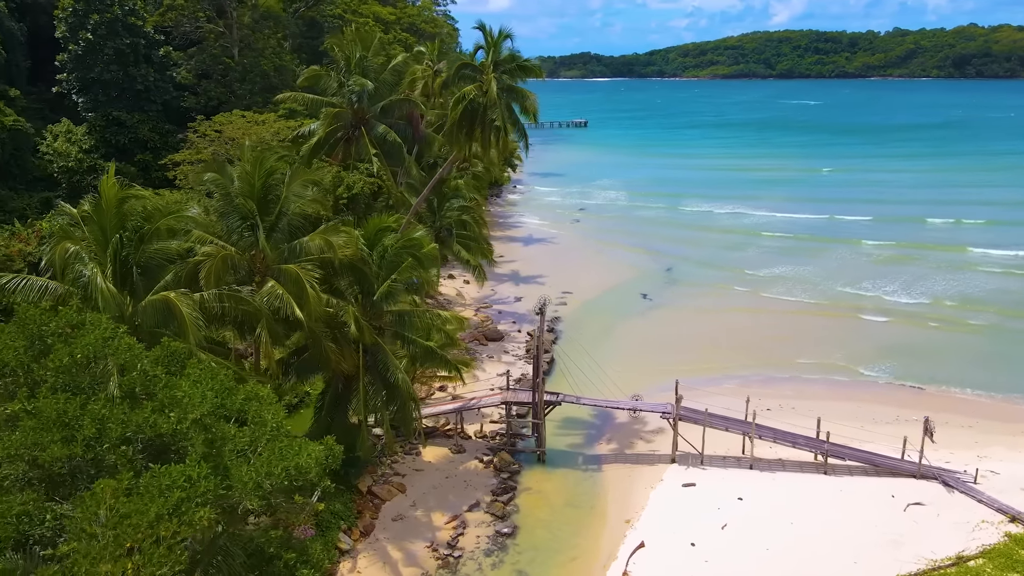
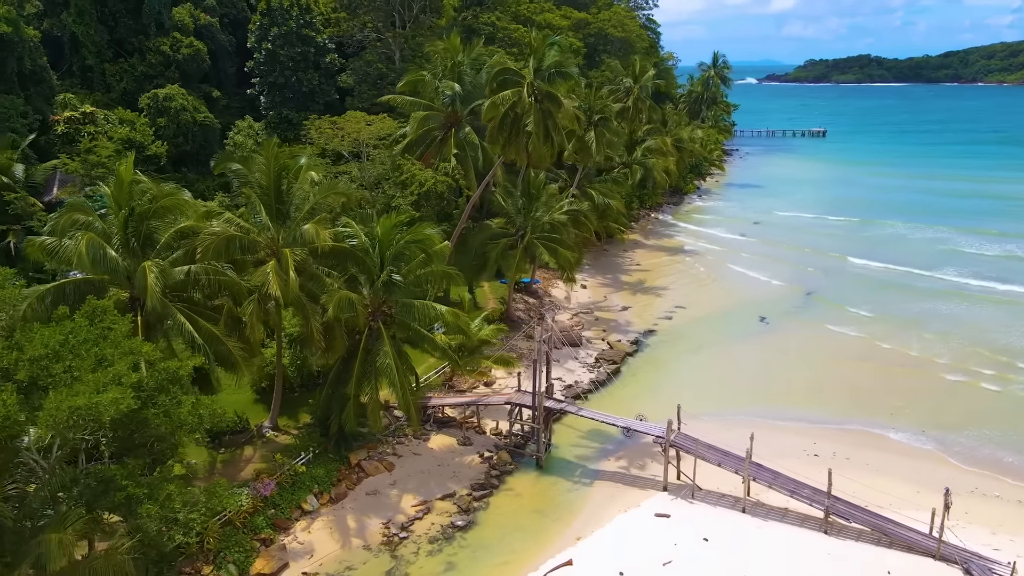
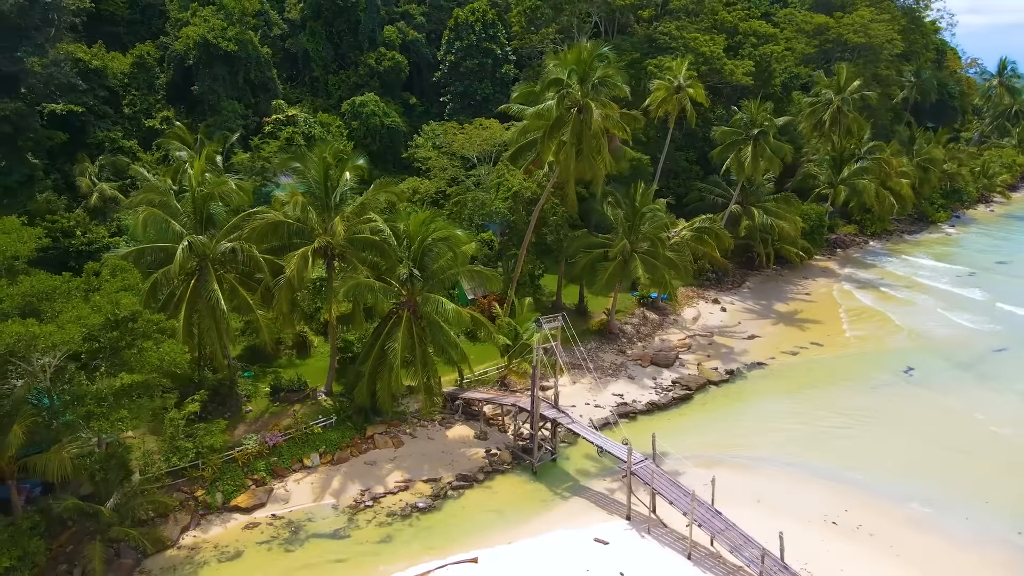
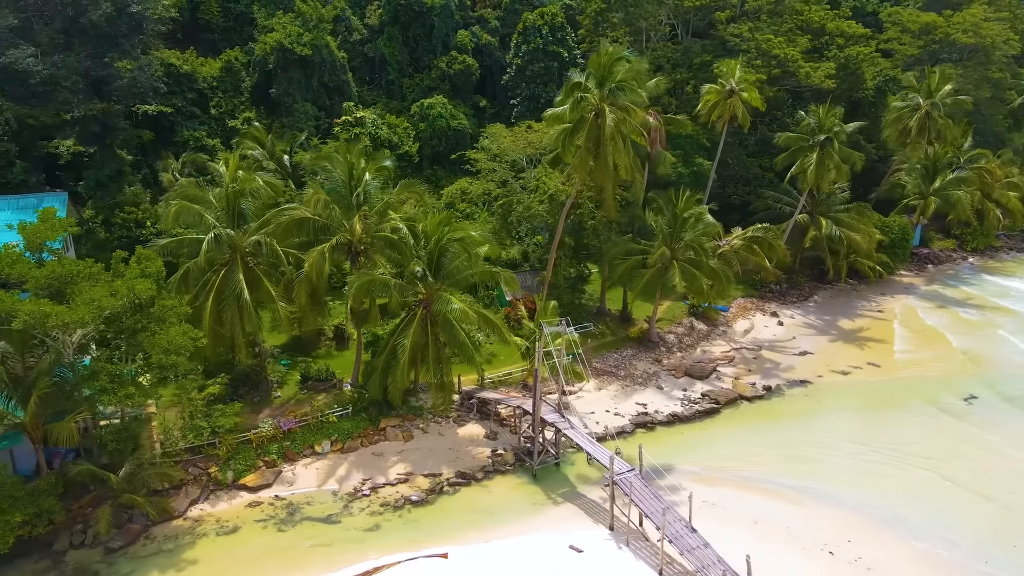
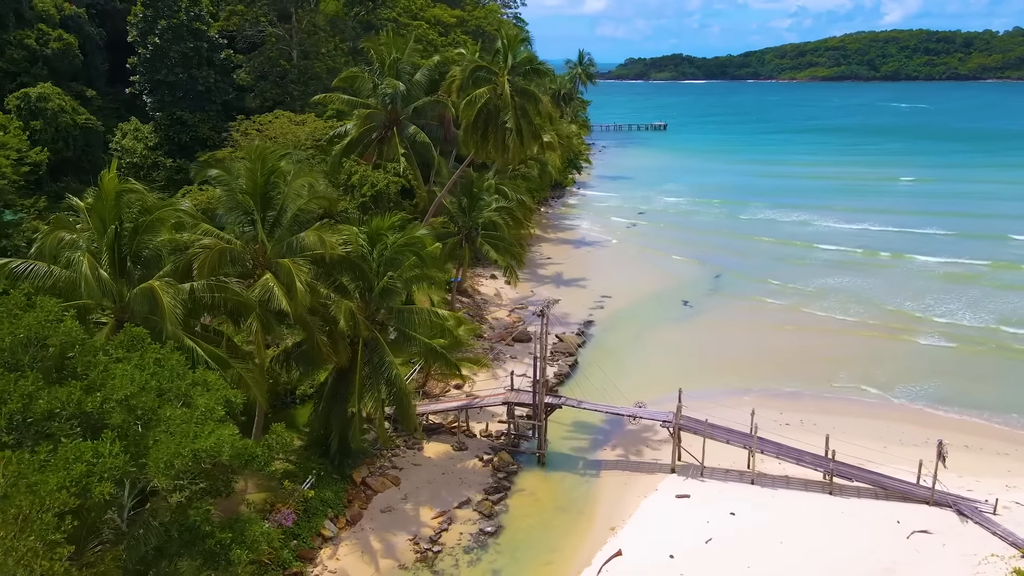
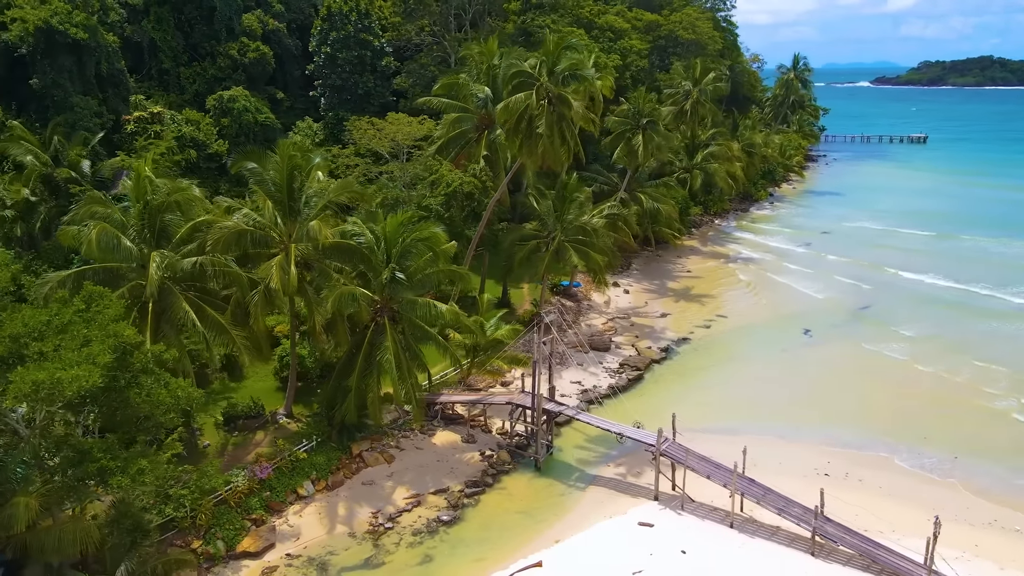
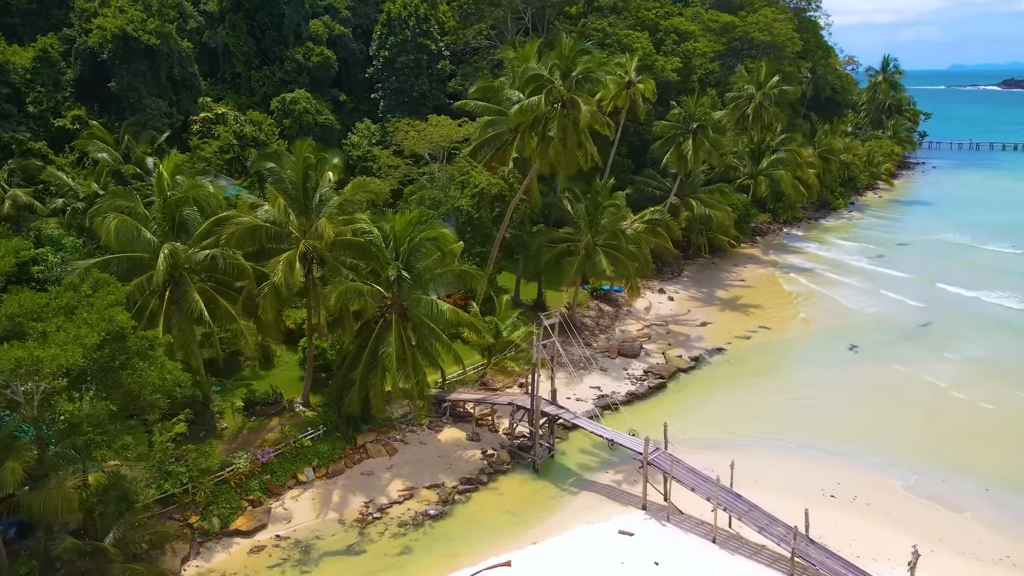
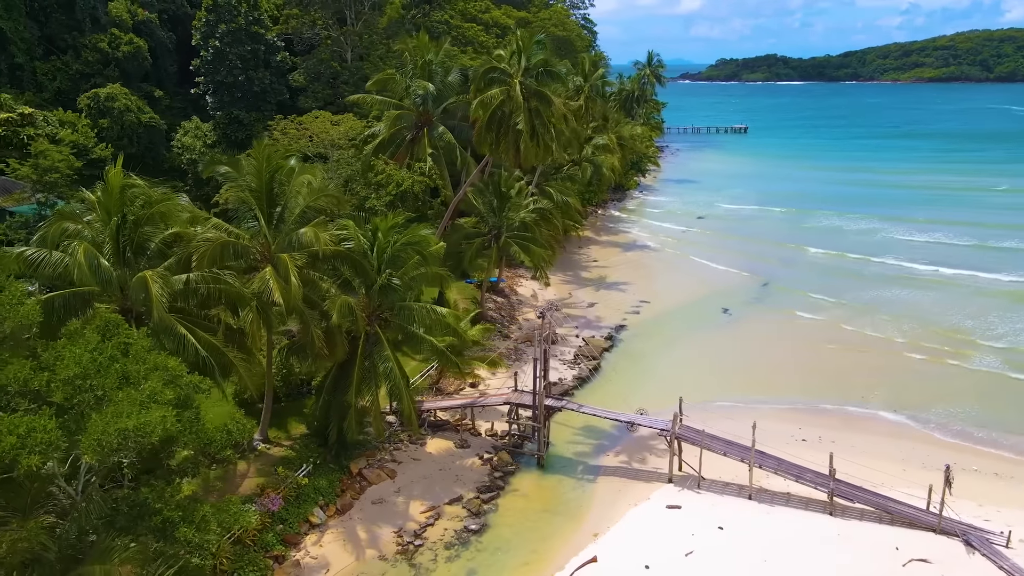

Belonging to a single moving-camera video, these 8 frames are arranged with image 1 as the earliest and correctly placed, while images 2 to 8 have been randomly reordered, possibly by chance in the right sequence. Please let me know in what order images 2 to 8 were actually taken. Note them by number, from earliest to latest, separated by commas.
5, 8, 2, 6, 7, 3, 4
